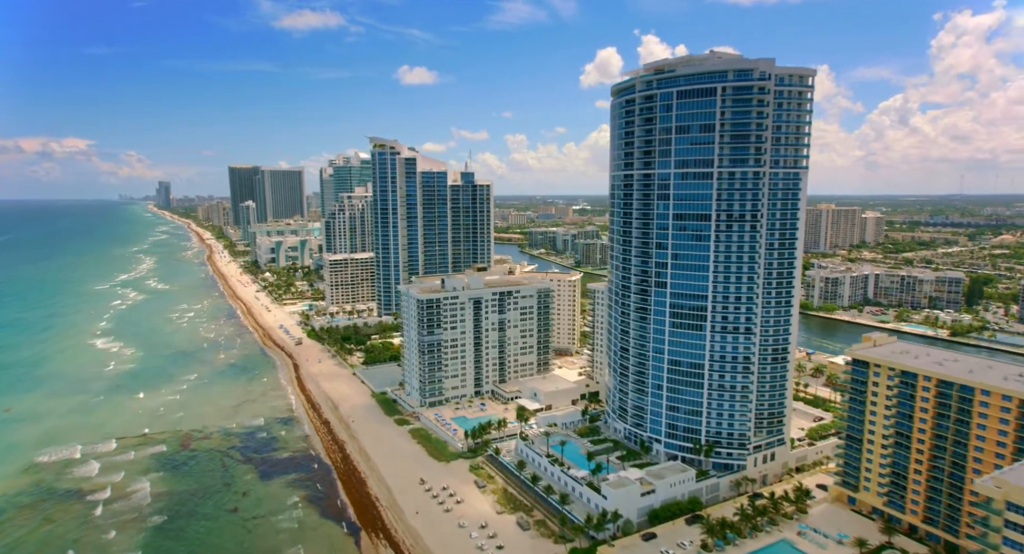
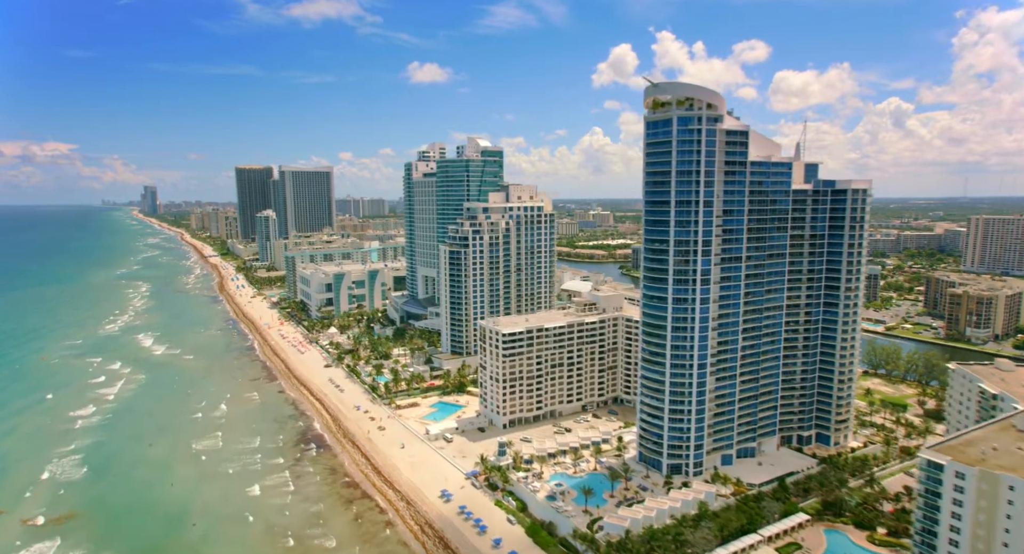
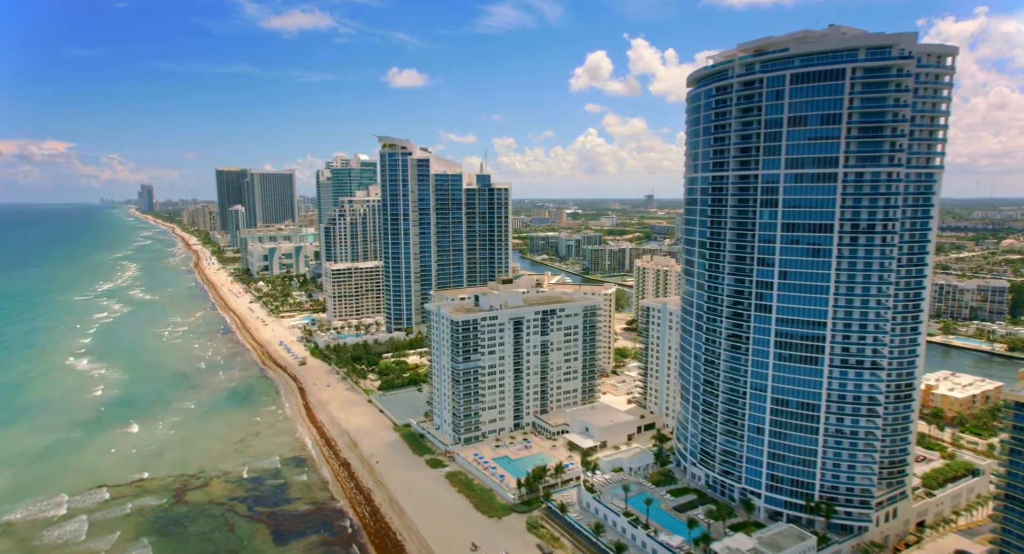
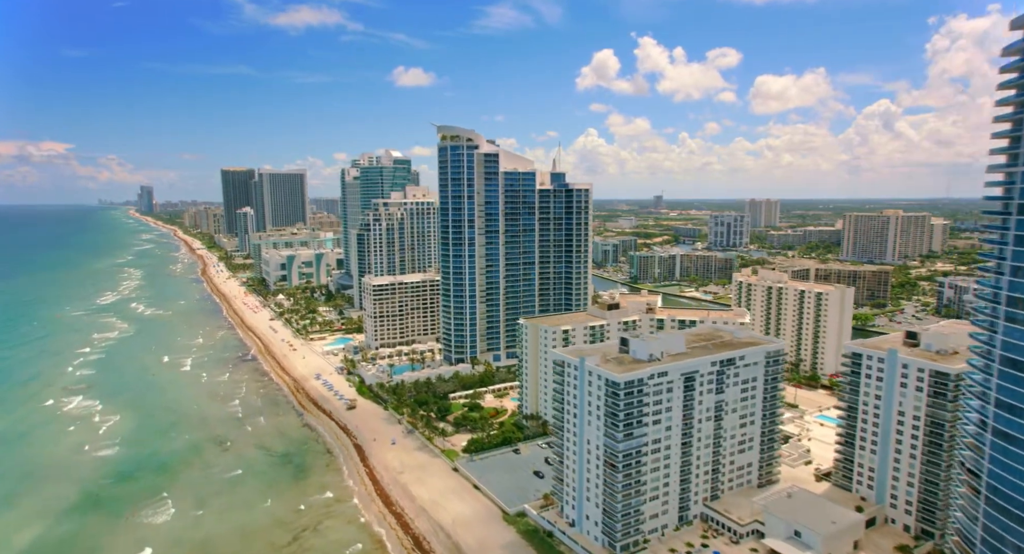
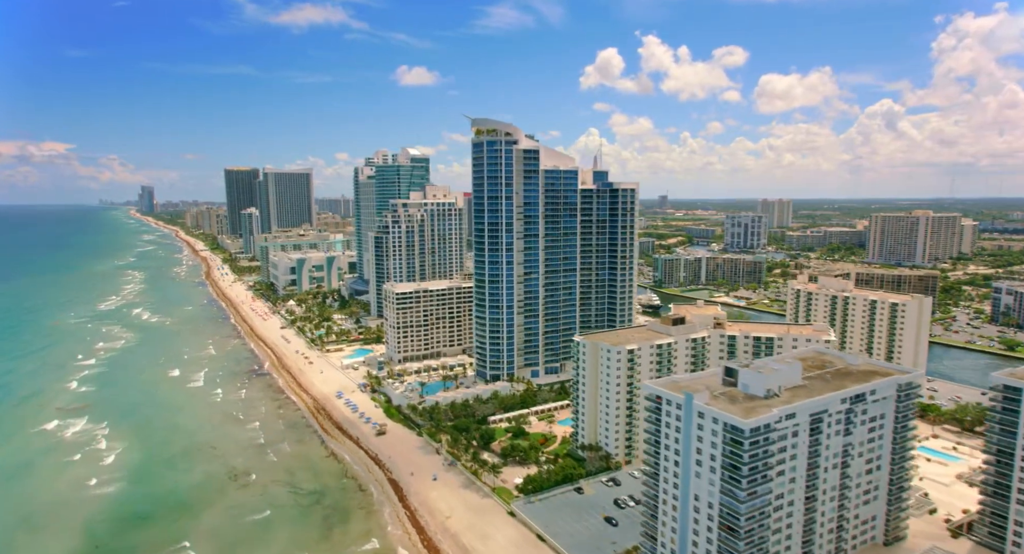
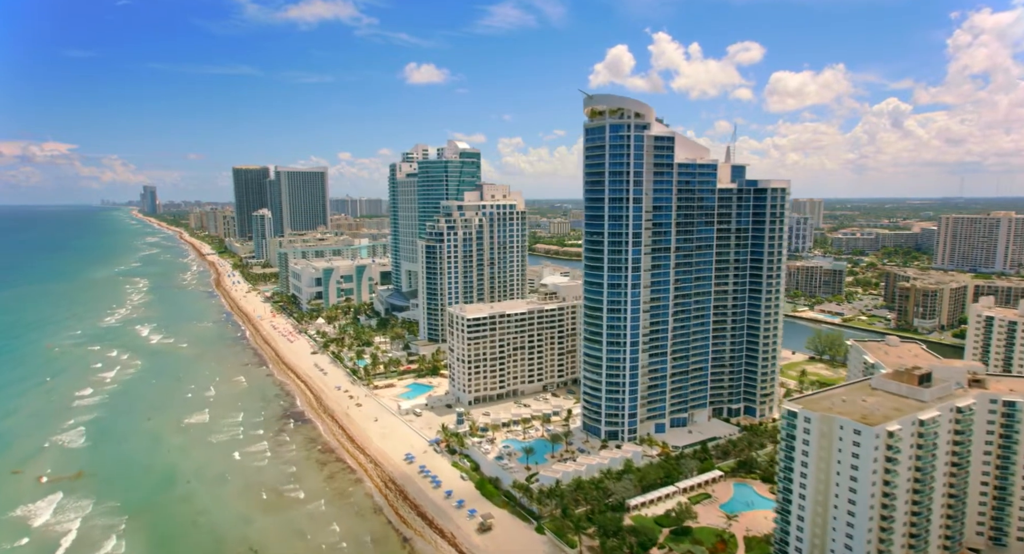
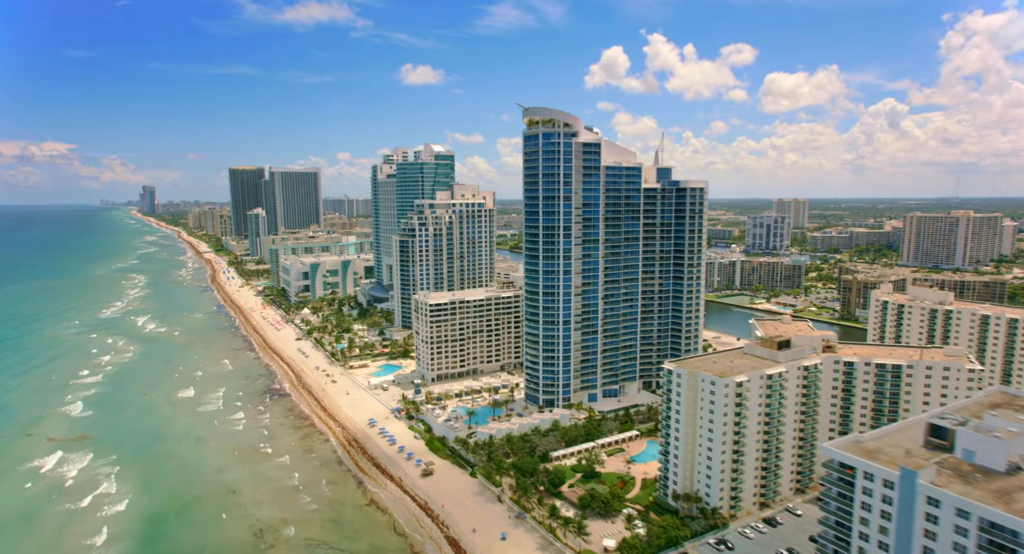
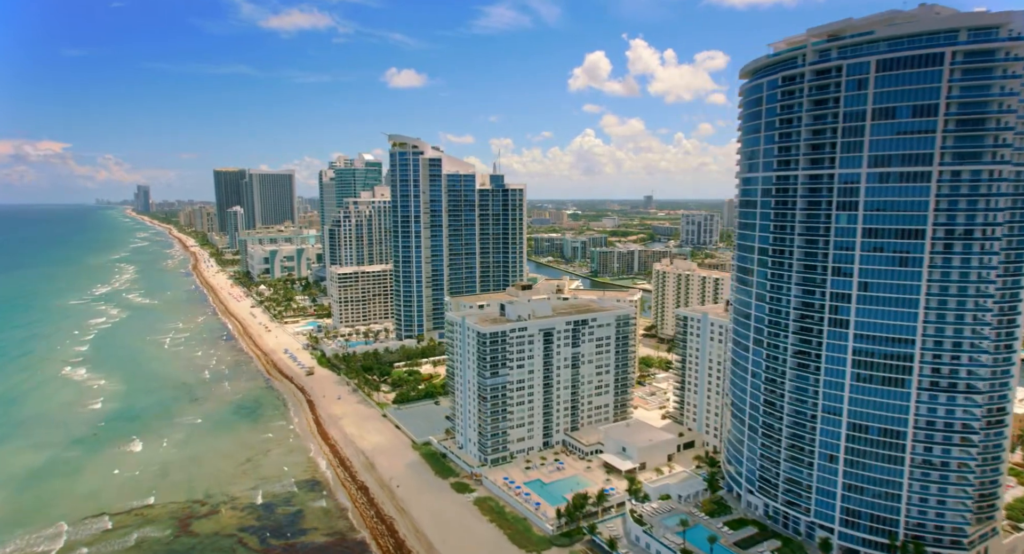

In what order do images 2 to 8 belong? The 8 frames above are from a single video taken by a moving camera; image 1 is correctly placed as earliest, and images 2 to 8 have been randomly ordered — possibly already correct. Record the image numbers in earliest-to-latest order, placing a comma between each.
3, 8, 4, 5, 7, 6, 2
